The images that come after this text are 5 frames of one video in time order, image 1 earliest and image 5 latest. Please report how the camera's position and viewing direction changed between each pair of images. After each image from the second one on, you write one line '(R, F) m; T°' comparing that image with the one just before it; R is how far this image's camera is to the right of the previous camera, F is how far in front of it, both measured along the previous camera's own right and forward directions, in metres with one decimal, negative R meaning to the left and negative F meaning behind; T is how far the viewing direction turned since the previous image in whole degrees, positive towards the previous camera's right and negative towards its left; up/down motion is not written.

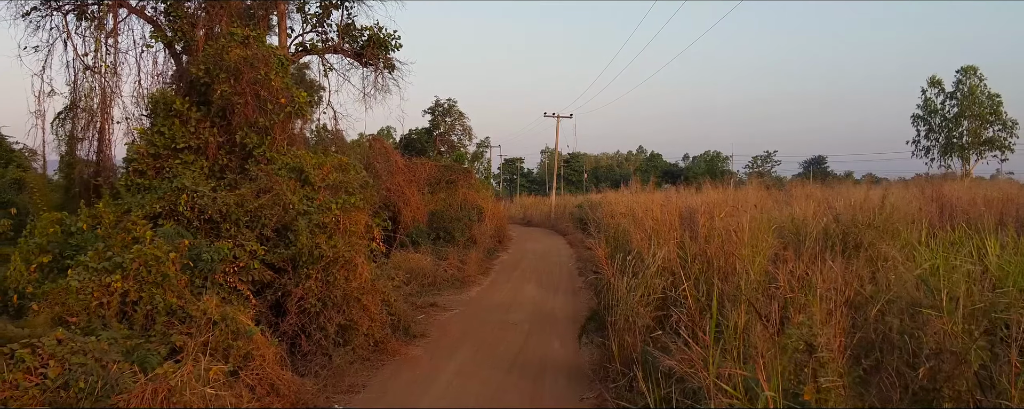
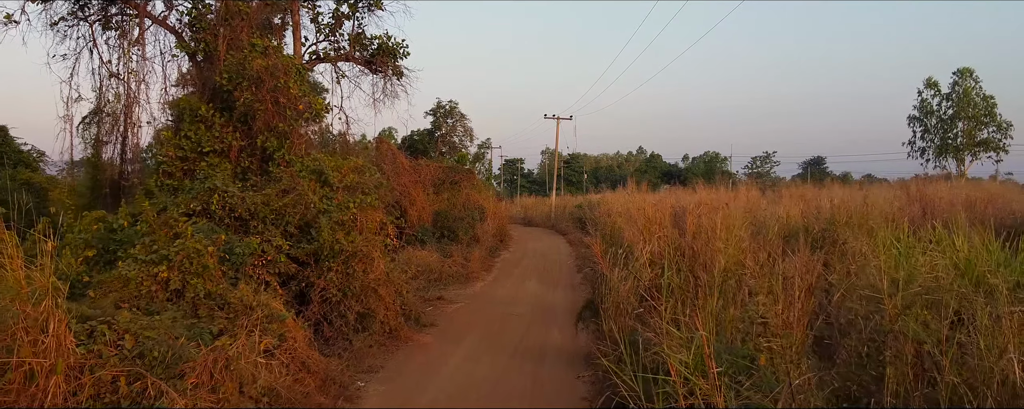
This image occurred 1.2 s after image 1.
(0.0, -0.5) m; 0°
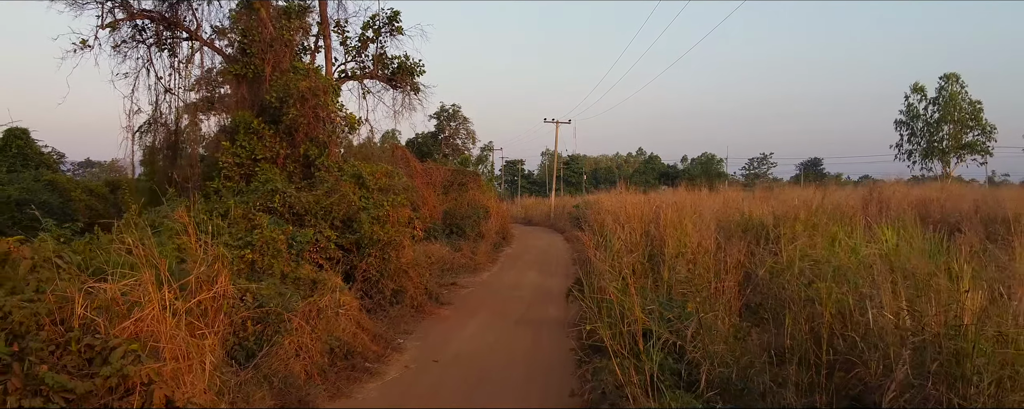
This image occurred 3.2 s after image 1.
(-0.1, -1.3) m; 0°
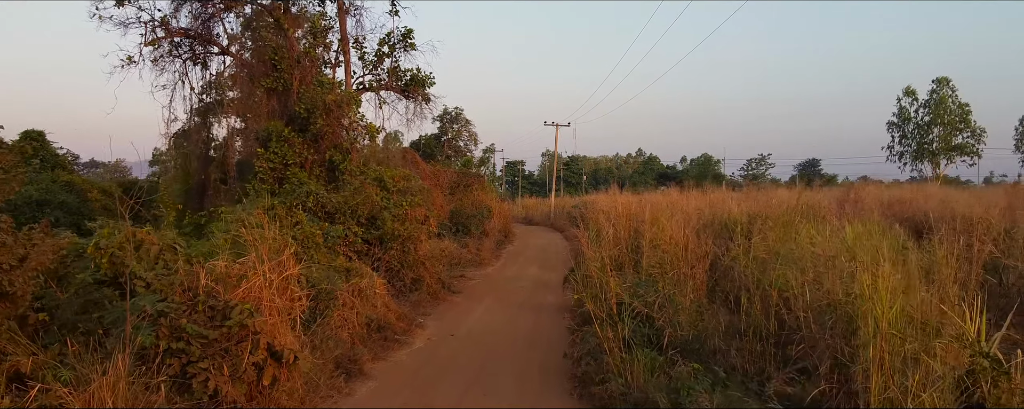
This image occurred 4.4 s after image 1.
(0.0, -1.0) m; 0°
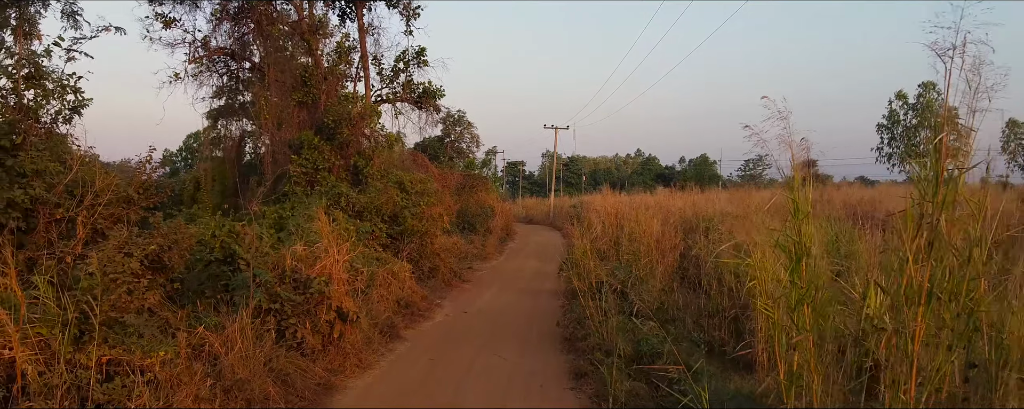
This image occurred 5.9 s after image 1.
(0.0, -1.3) m; 0°
